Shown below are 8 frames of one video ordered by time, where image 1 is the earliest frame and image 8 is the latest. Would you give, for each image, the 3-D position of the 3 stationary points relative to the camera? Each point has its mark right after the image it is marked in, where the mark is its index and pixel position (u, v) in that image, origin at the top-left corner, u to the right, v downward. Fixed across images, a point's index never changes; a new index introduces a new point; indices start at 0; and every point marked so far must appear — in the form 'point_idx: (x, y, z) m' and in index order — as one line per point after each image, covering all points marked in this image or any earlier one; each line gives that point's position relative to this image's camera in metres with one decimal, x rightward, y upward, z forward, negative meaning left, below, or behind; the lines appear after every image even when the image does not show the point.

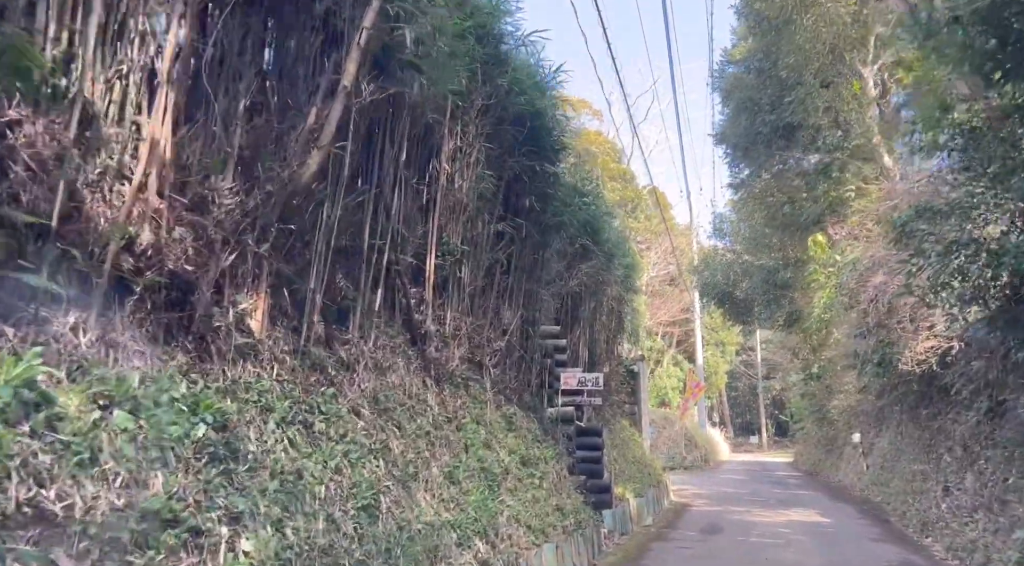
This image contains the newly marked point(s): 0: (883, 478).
0: (+9.2, -4.8, +18.5) m
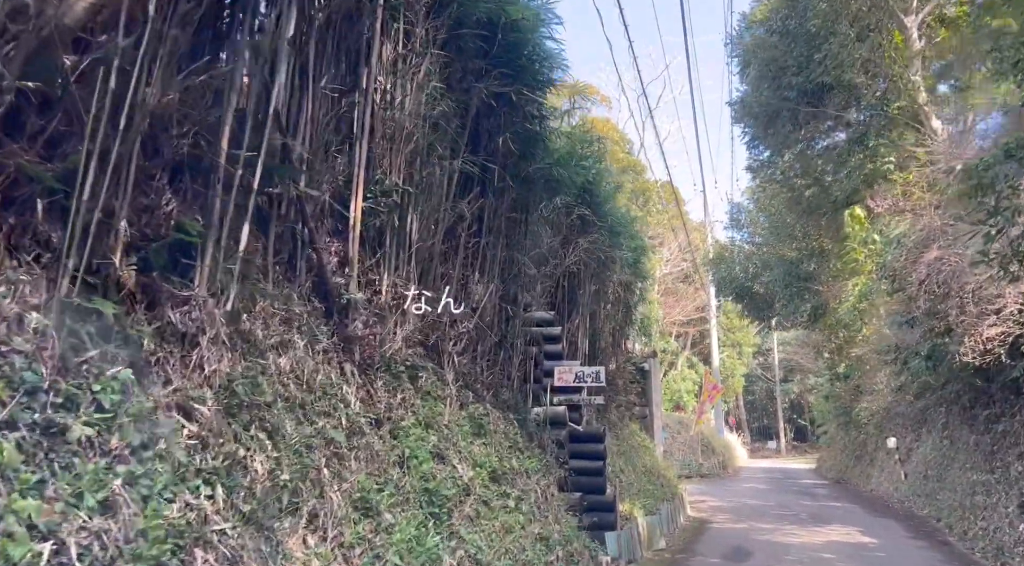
0: (+9.1, -4.5, +16.4) m
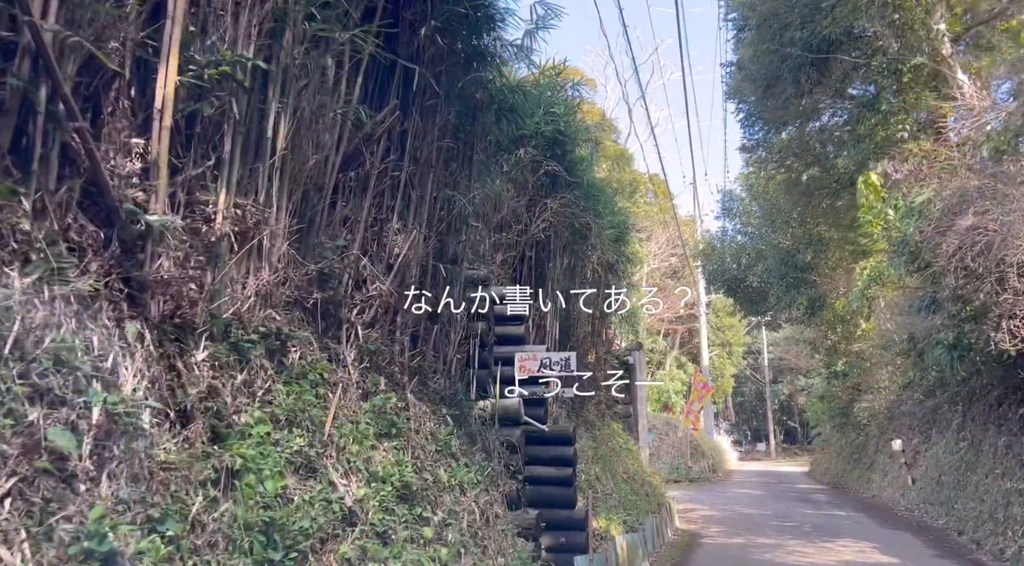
0: (+8.5, -4.2, +14.7) m
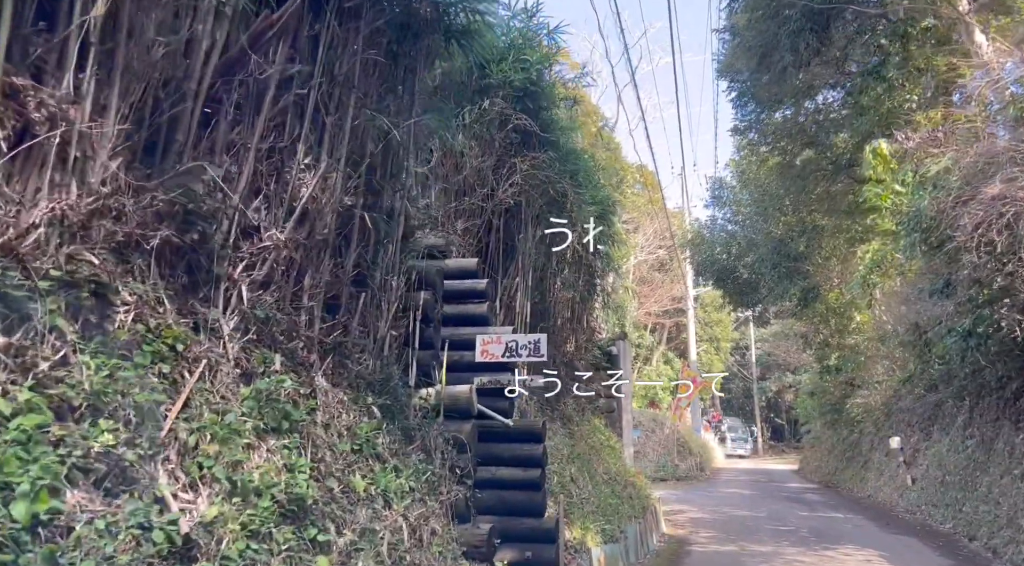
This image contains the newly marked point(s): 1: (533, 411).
0: (+8.0, -3.9, +13.7) m
1: (+0.2, -1.4, +8.4) m
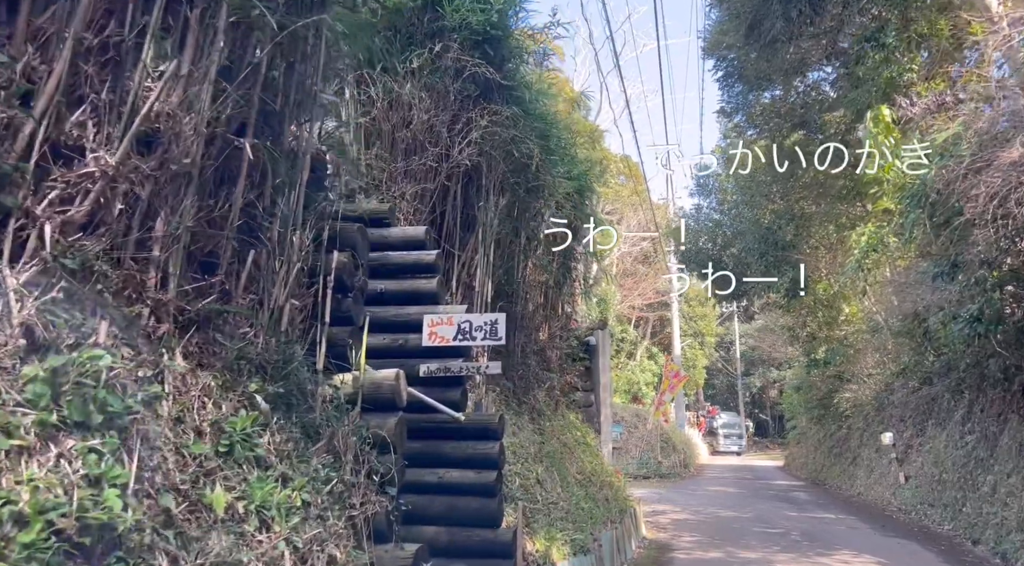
0: (+7.5, -3.7, +12.8) m
1: (-0.2, -1.2, +7.4) m
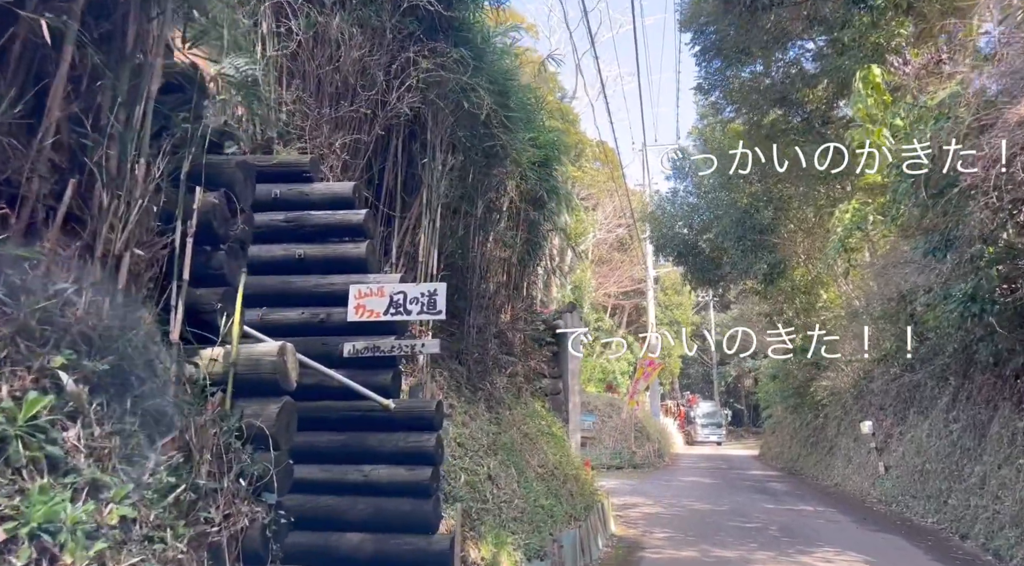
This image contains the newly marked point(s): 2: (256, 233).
0: (+6.9, -3.4, +12.2) m
1: (-0.6, -0.9, +6.5) m
2: (-1.8, +0.4, +5.3) m
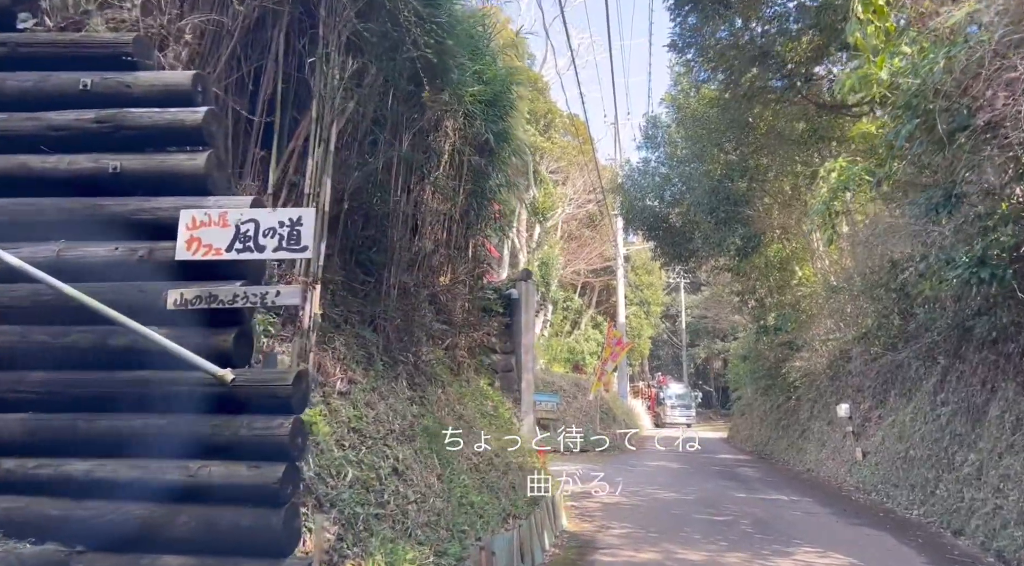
0: (+6.0, -2.9, +11.1) m
1: (-1.2, -0.5, +5.1) m
2: (-2.3, +0.7, +3.8) m
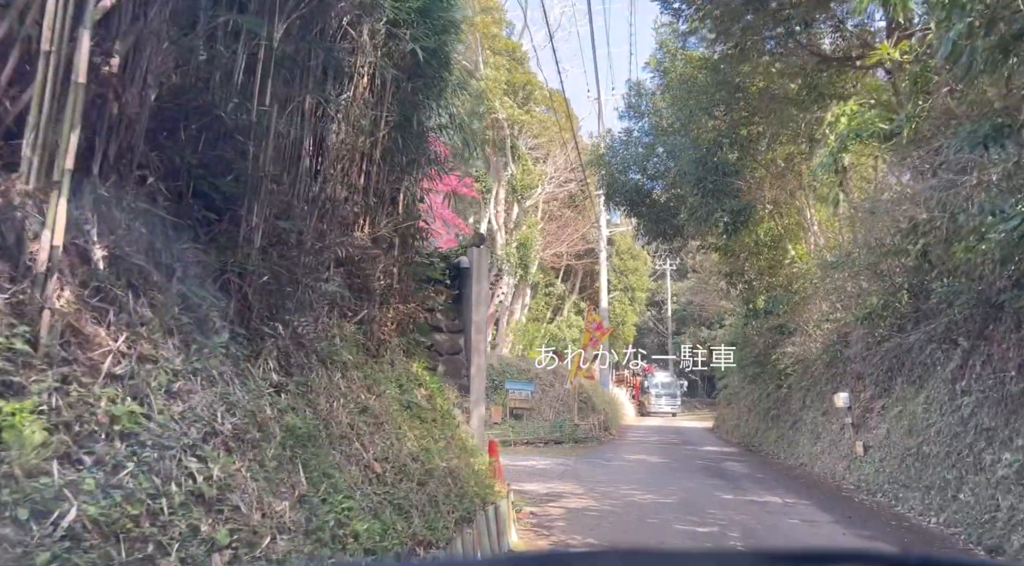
0: (+5.4, -2.5, +9.5) m
1: (-1.7, -0.2, +3.3) m
2: (-2.8, +1.1, +1.9) m
